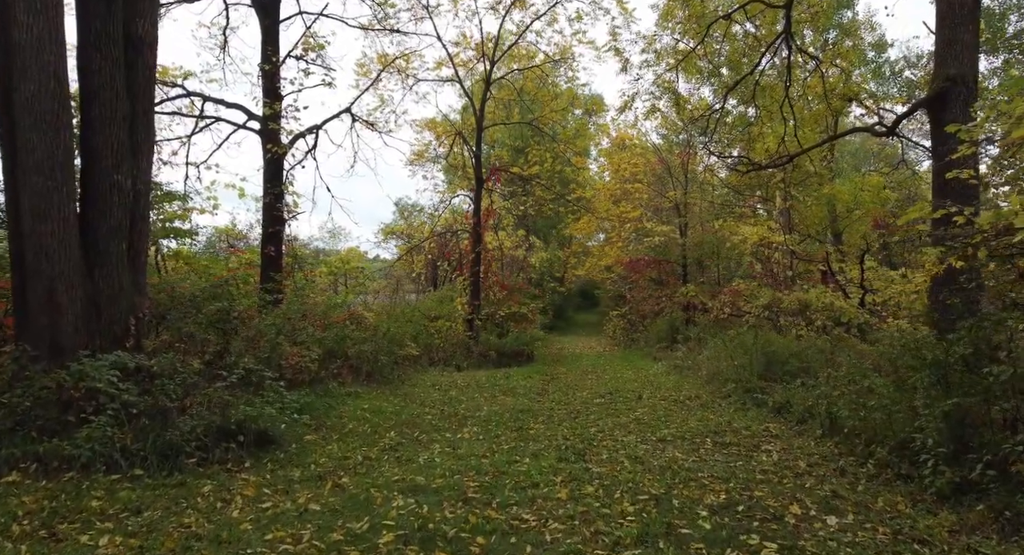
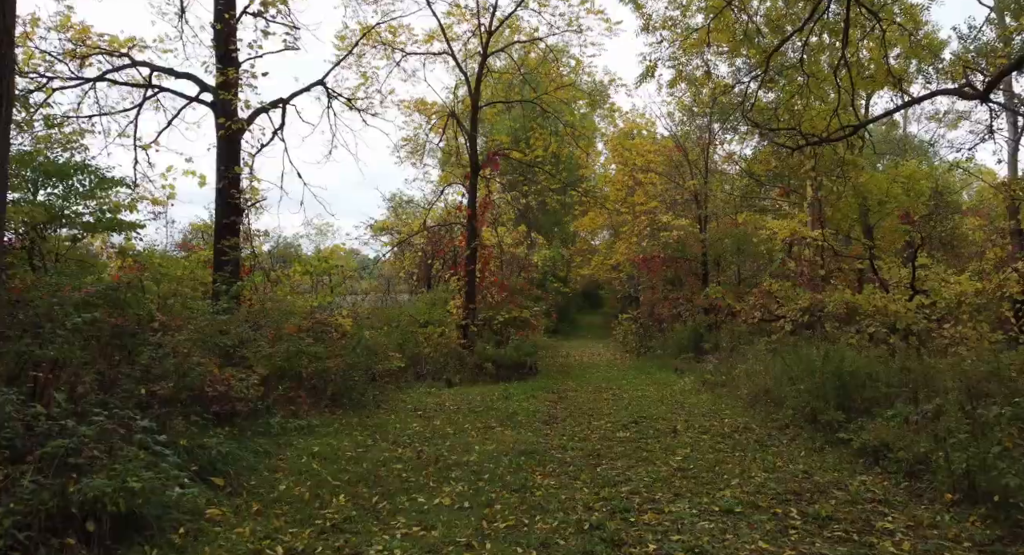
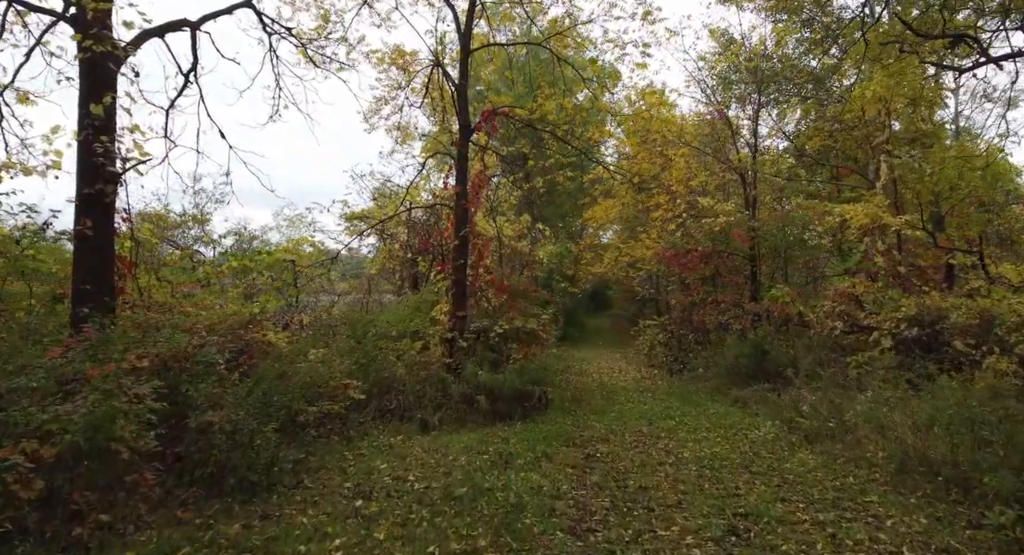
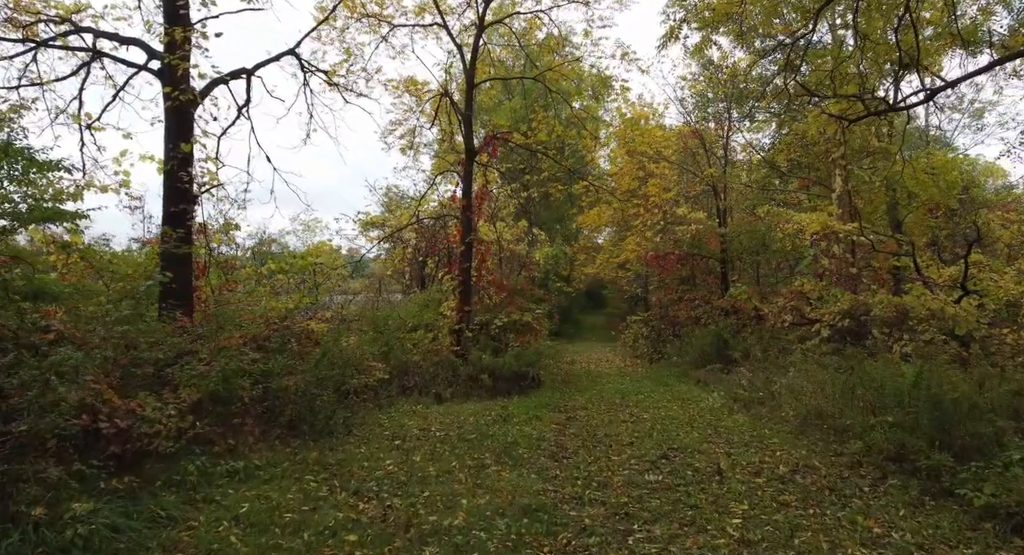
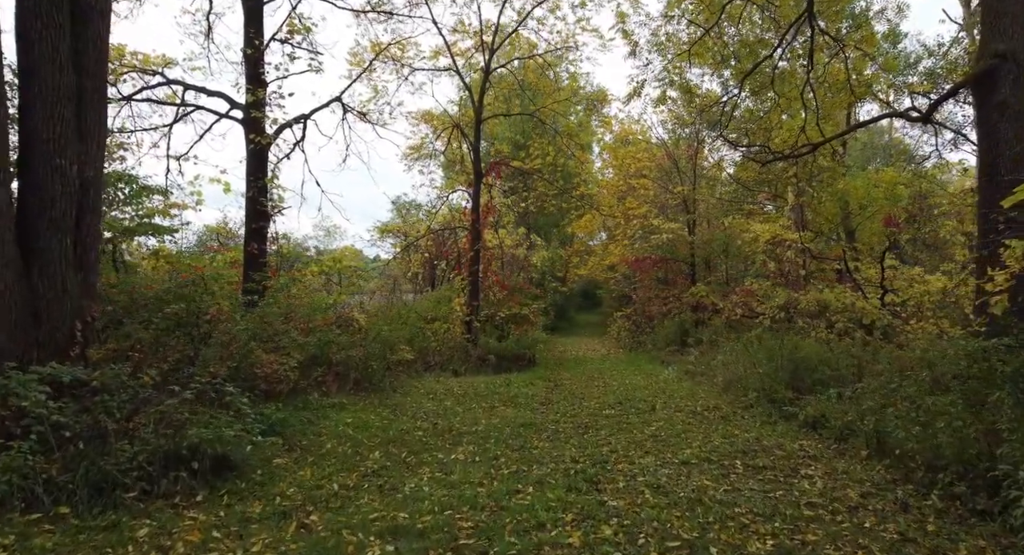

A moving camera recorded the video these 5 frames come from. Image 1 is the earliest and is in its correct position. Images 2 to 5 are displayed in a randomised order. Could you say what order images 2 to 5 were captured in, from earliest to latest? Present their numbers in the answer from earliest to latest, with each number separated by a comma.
5, 2, 4, 3
